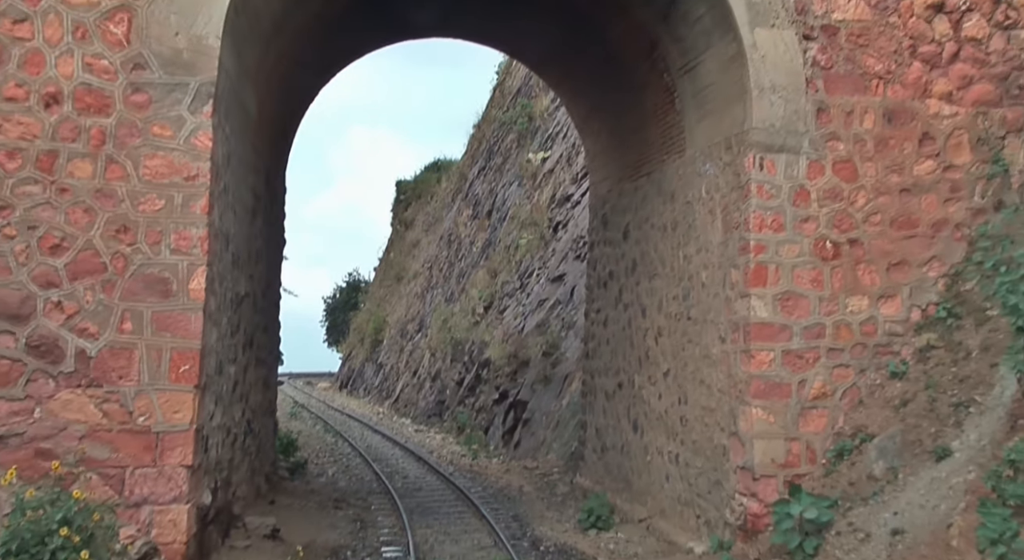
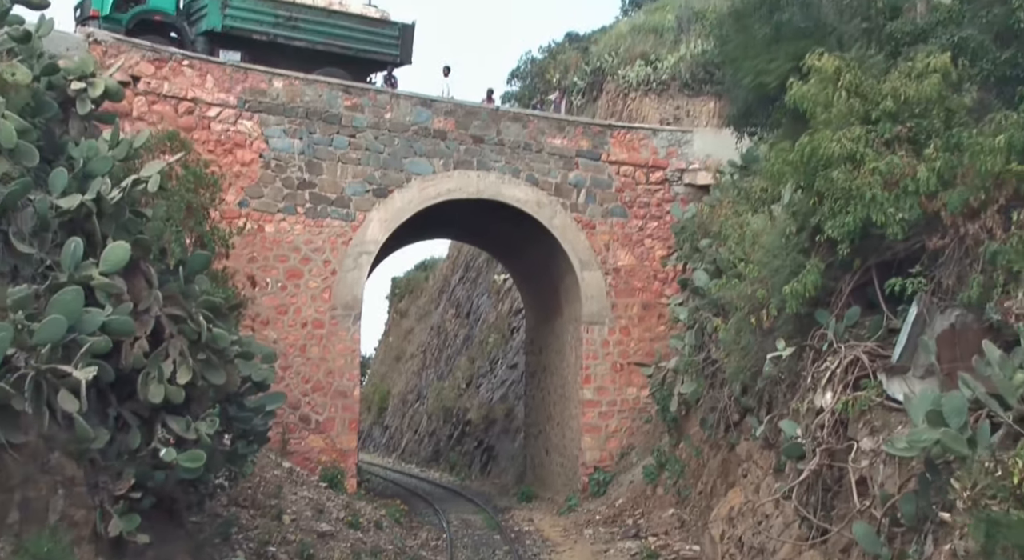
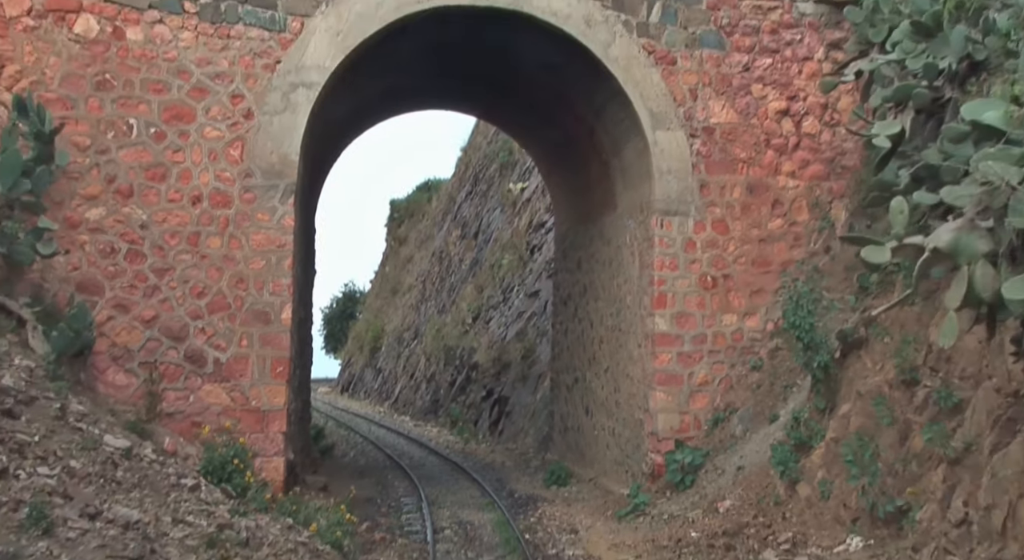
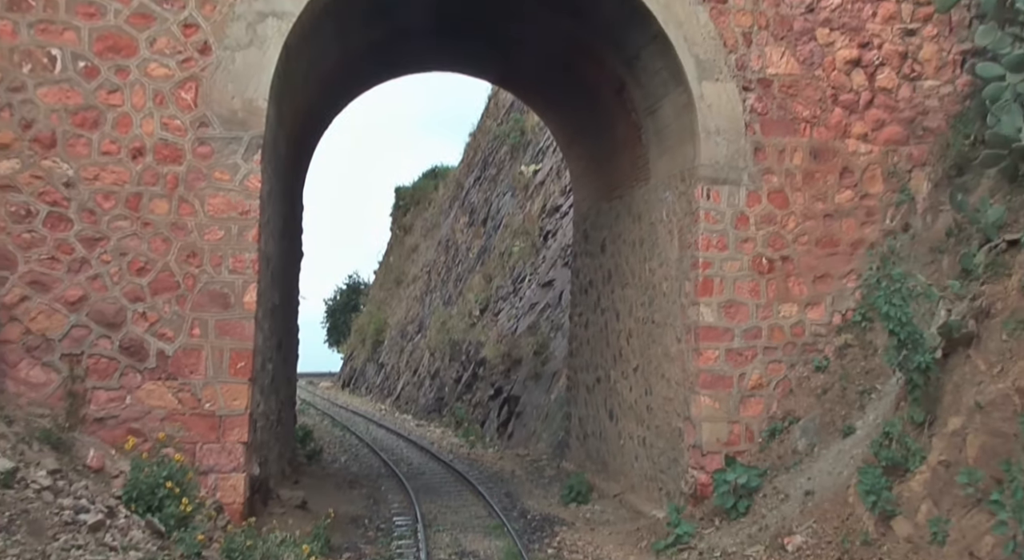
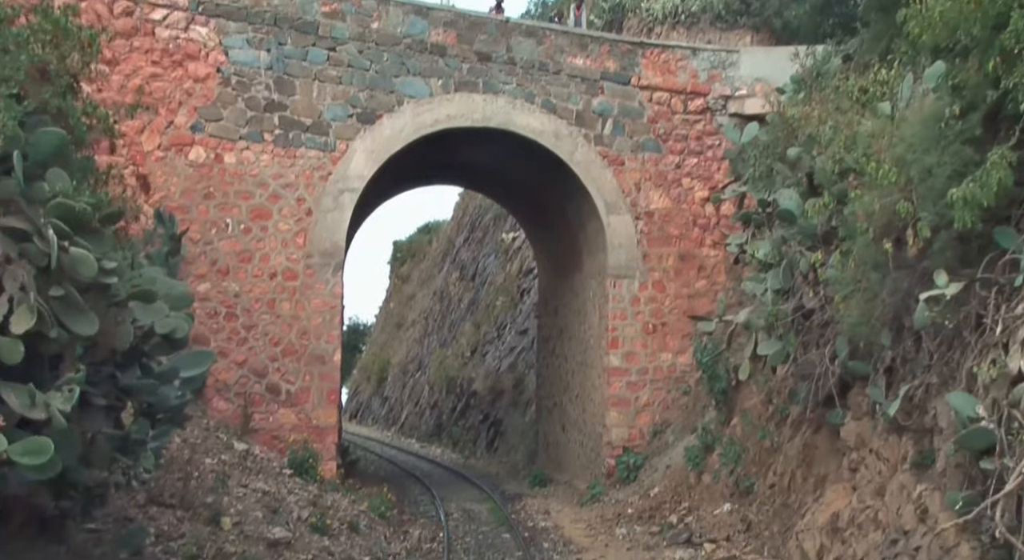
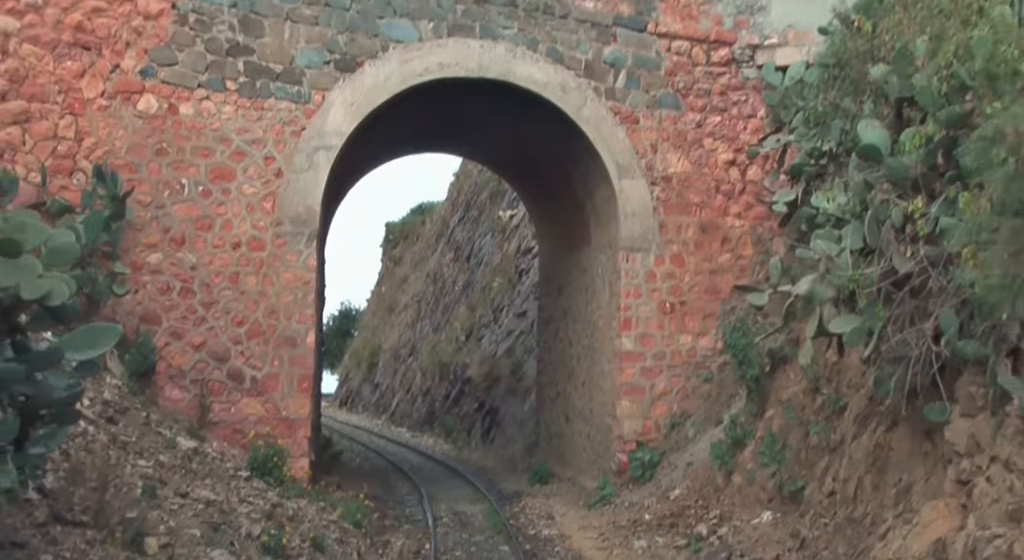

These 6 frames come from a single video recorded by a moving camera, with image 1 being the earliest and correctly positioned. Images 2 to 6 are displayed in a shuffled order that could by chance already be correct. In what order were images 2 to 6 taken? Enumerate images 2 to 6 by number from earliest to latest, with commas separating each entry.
4, 3, 6, 5, 2
